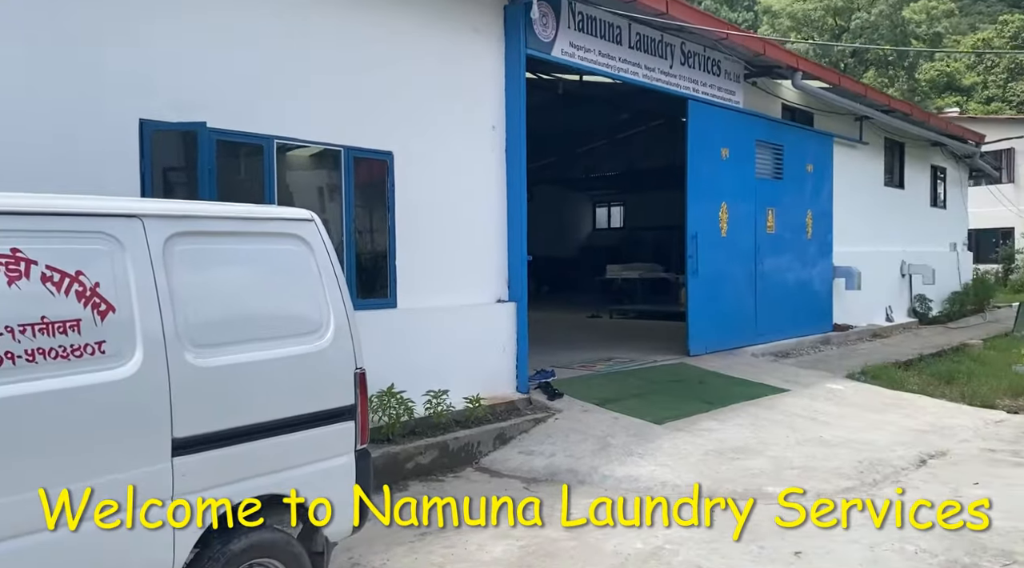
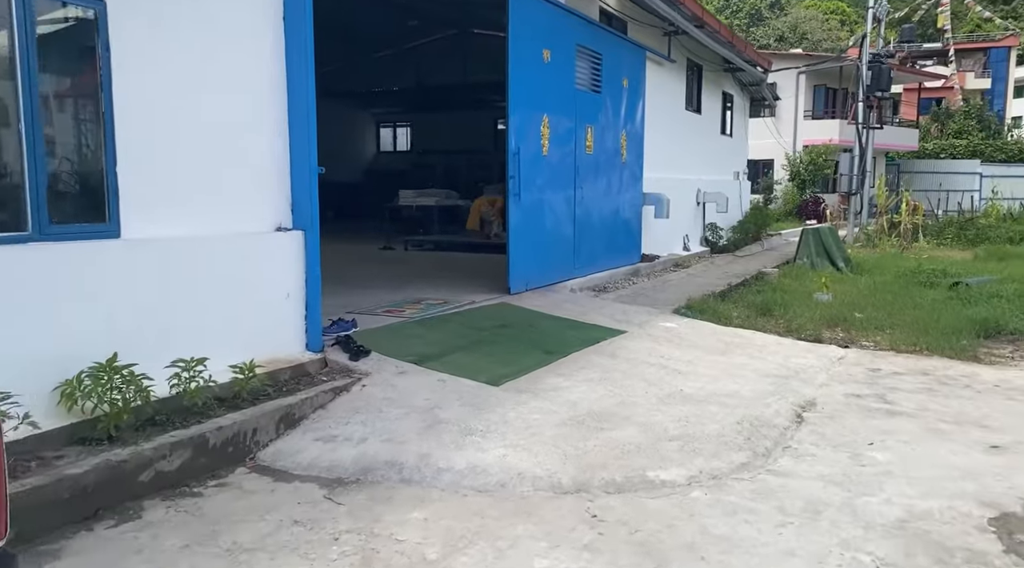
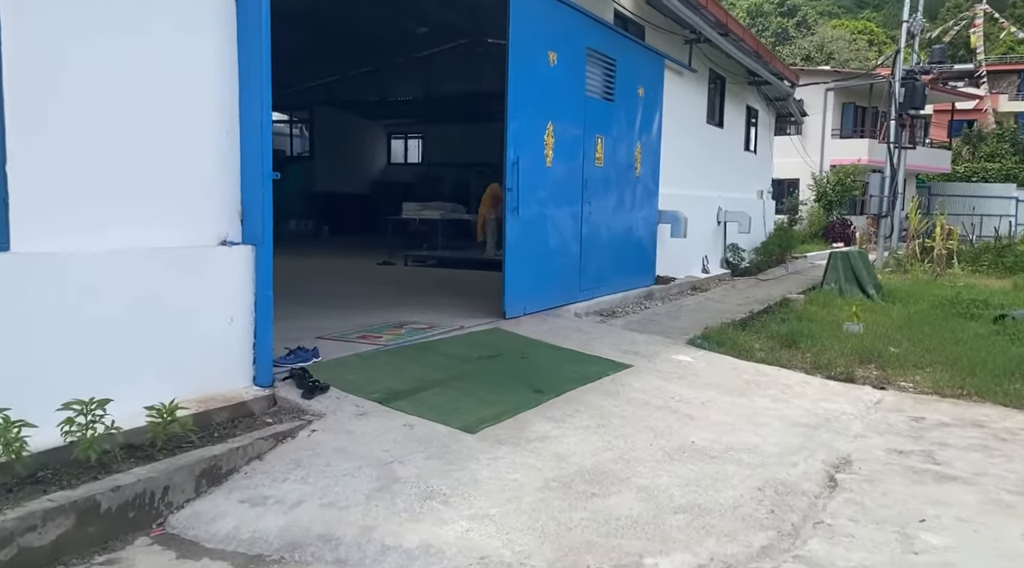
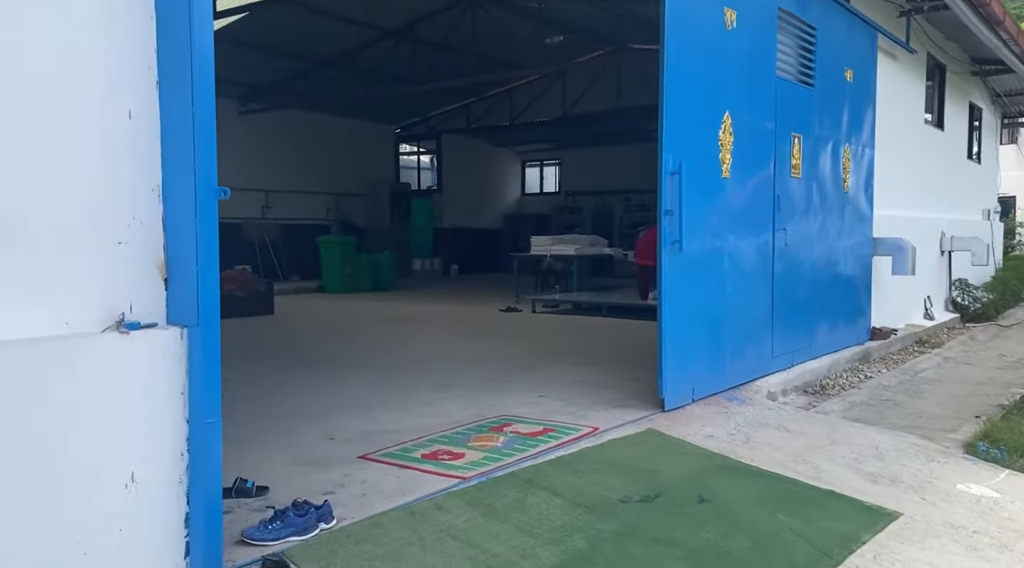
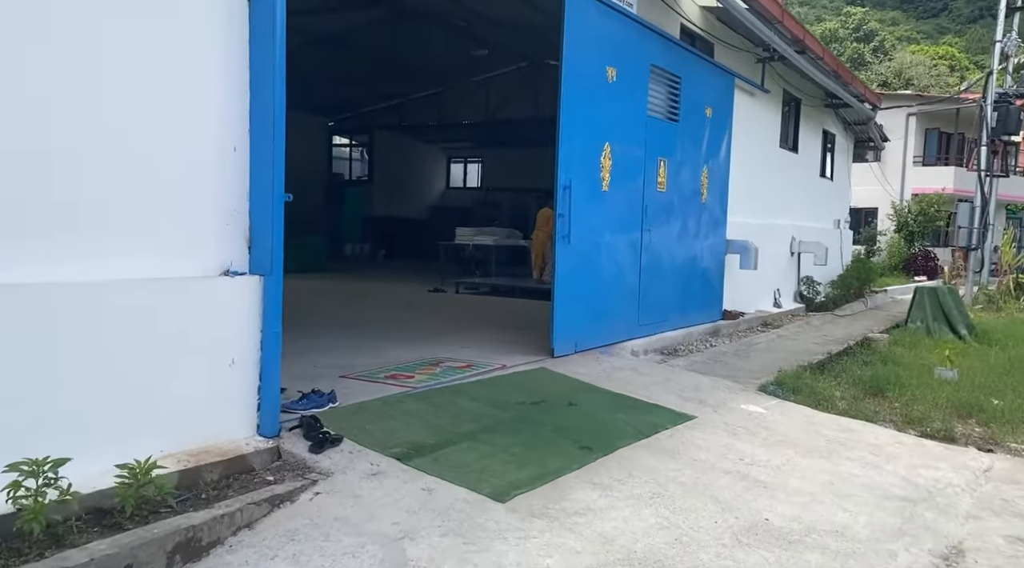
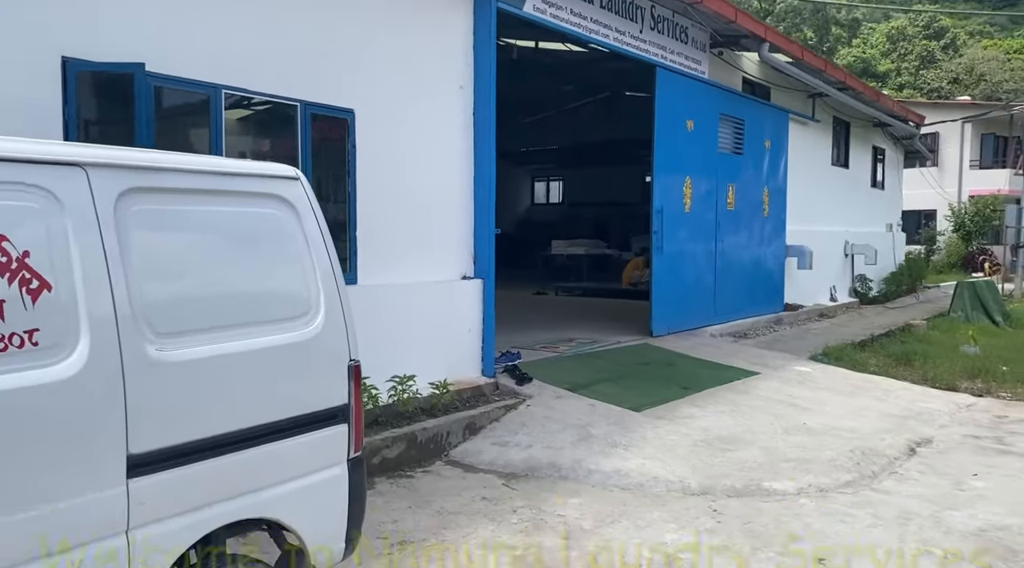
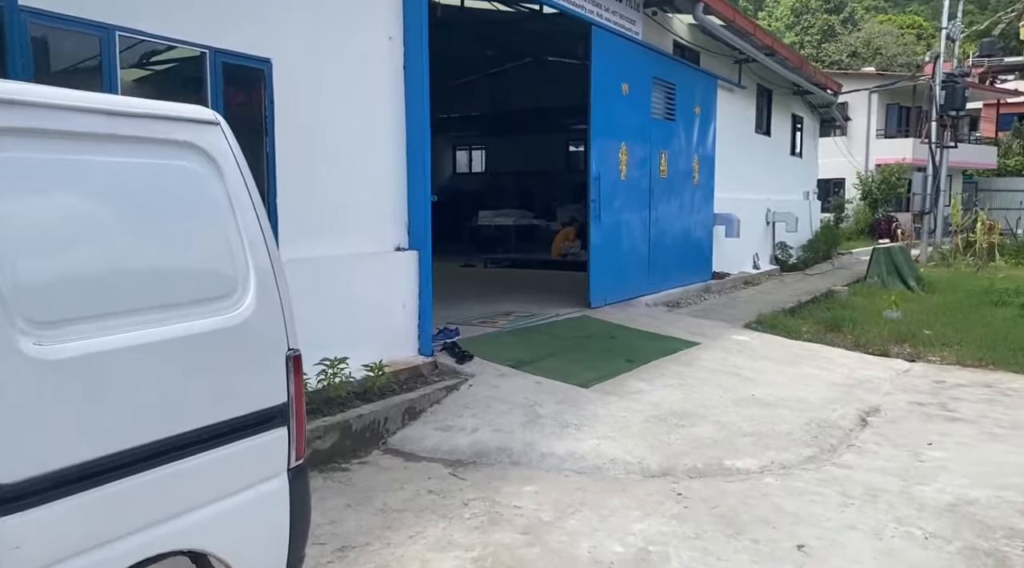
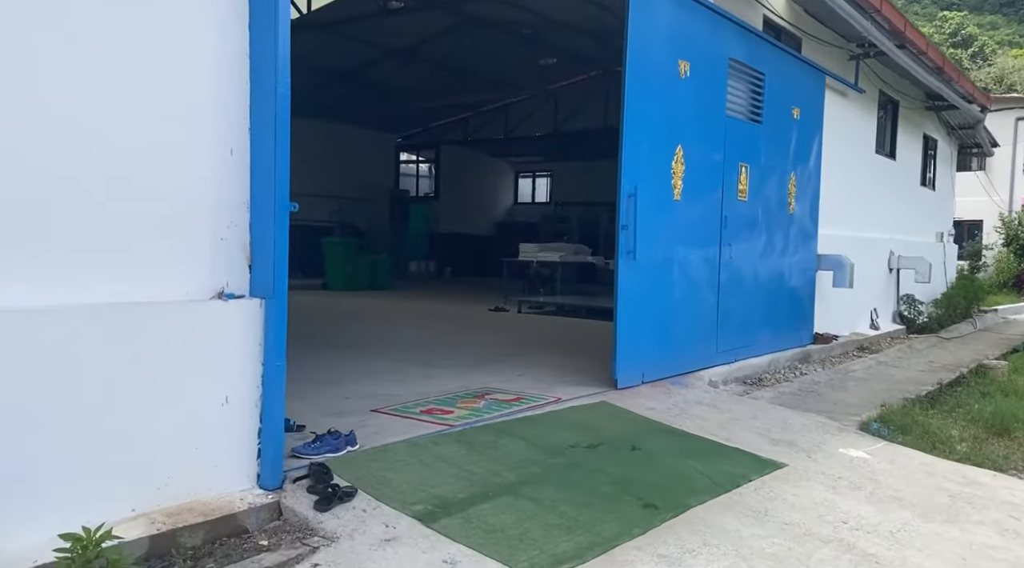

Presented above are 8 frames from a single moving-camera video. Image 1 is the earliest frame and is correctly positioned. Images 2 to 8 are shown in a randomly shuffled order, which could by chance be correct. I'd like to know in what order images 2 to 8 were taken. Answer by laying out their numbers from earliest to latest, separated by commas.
6, 7, 2, 3, 5, 8, 4
